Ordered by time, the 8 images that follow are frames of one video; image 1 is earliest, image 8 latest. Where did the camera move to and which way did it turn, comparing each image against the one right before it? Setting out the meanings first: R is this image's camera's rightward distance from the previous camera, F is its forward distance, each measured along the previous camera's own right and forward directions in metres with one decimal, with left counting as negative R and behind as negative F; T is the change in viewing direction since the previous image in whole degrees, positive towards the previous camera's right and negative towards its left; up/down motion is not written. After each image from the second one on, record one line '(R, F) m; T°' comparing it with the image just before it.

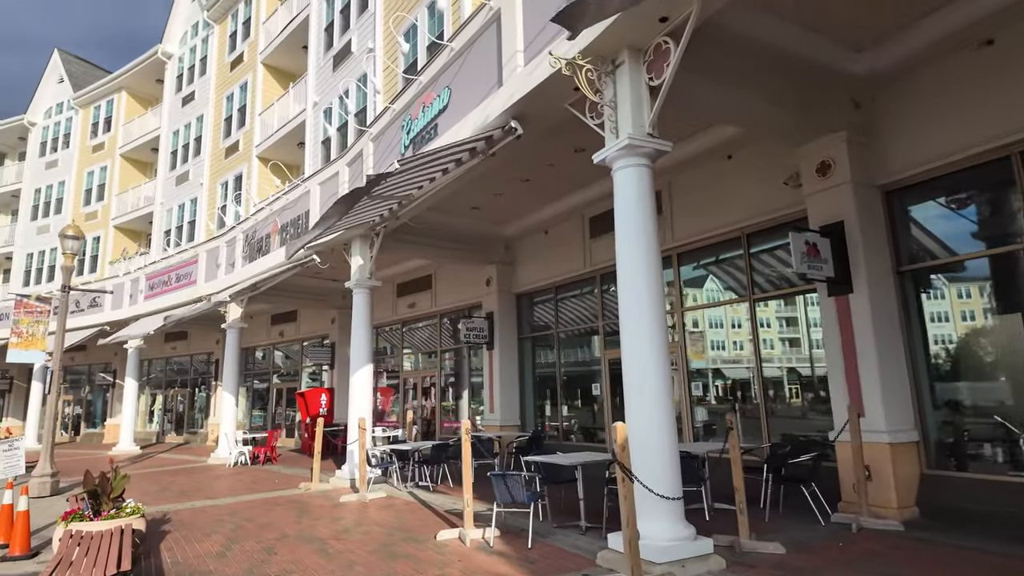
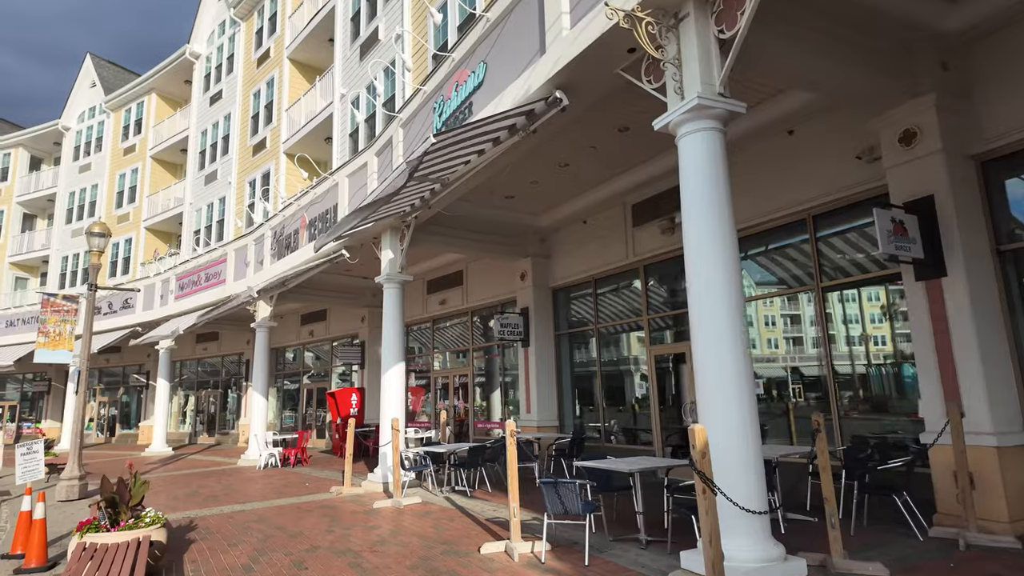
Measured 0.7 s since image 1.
(-0.2, +0.6) m; -2°
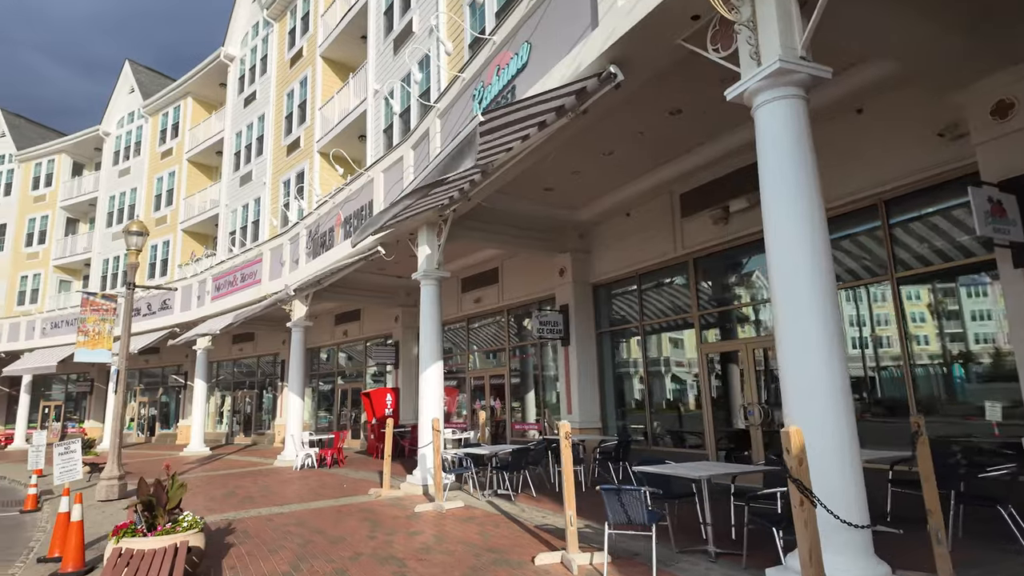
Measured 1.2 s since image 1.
(-0.2, +0.4) m; -3°
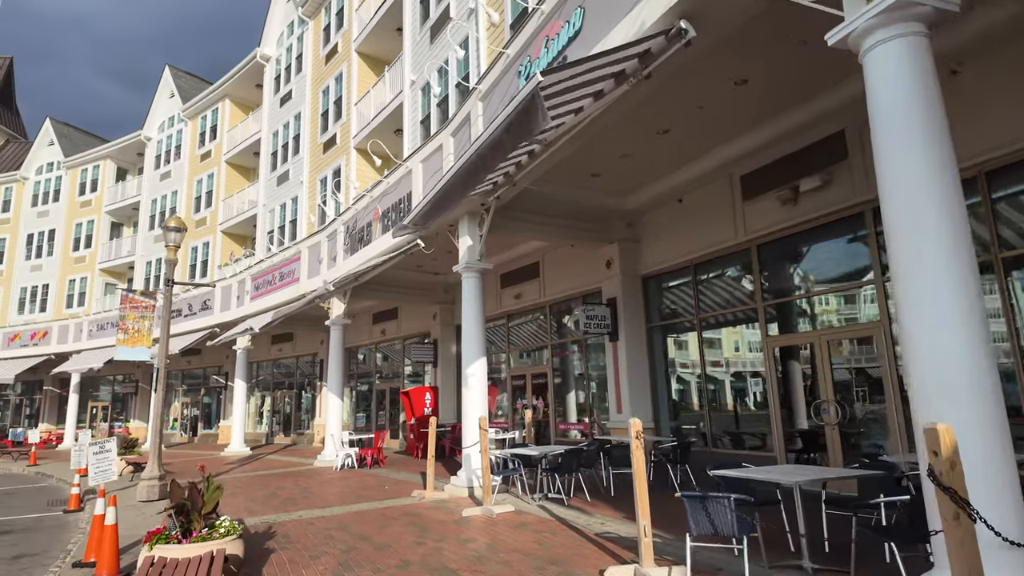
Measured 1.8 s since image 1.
(-0.2, +0.5) m; -3°
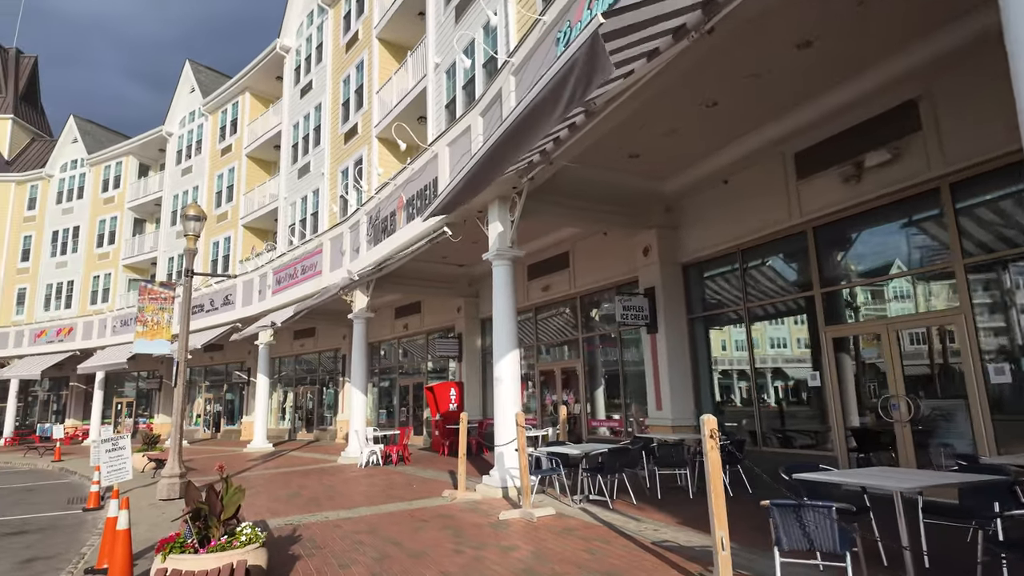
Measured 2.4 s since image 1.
(-0.3, +0.6) m; -2°
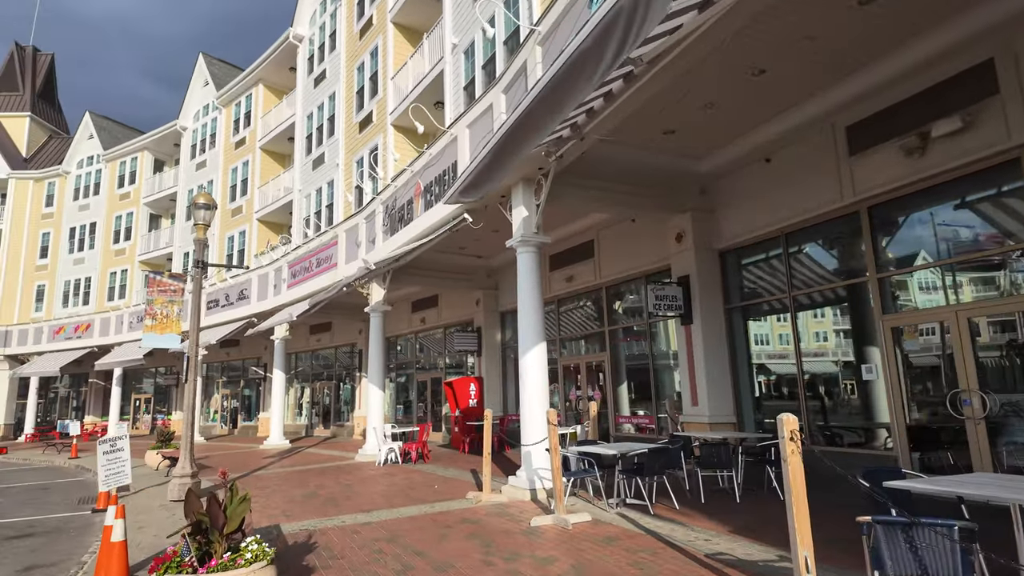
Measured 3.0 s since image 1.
(-0.2, +0.6) m; -1°
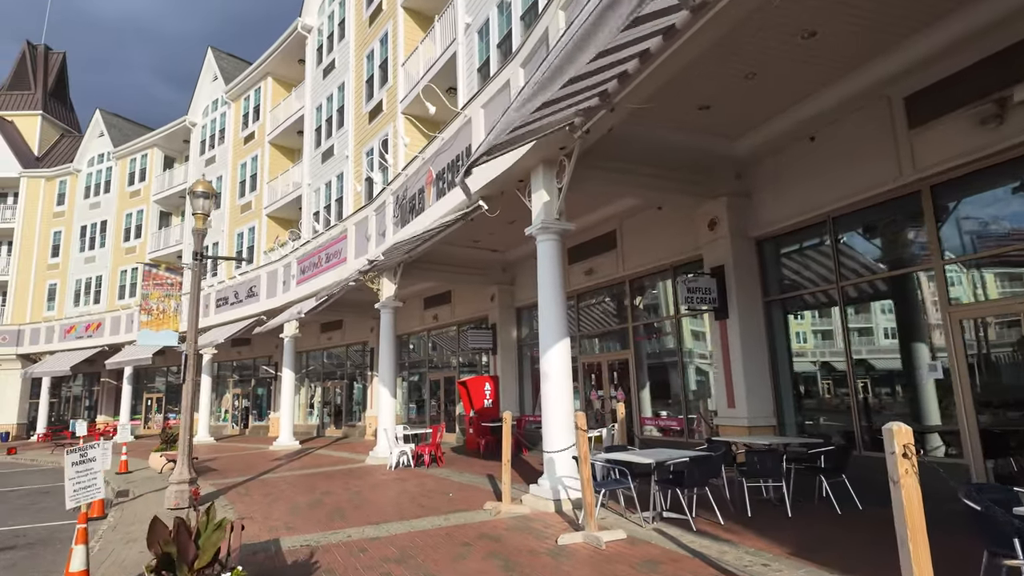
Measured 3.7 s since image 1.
(-0.1, +0.7) m; -1°
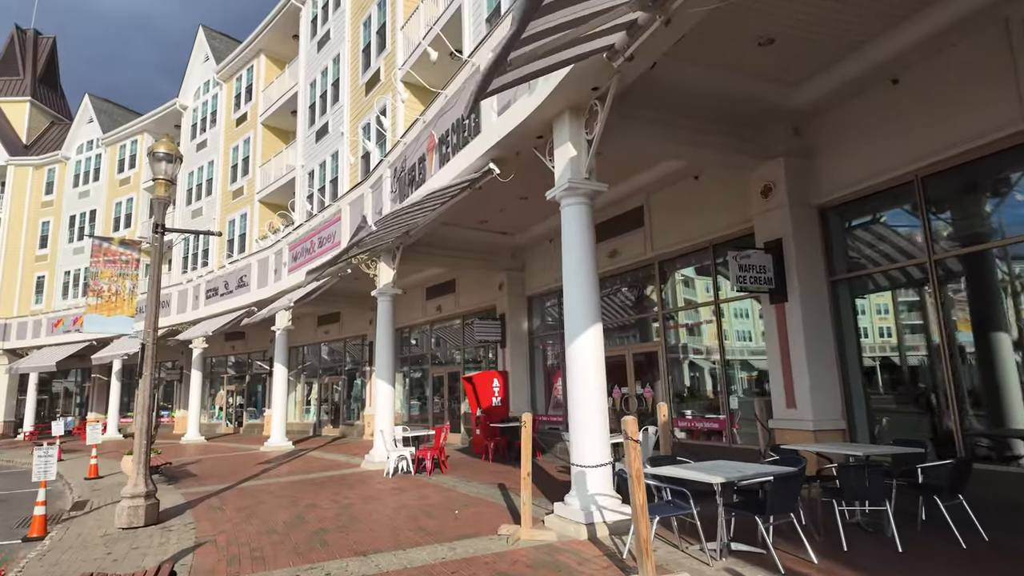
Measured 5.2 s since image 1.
(-0.2, +1.5) m; 0°
